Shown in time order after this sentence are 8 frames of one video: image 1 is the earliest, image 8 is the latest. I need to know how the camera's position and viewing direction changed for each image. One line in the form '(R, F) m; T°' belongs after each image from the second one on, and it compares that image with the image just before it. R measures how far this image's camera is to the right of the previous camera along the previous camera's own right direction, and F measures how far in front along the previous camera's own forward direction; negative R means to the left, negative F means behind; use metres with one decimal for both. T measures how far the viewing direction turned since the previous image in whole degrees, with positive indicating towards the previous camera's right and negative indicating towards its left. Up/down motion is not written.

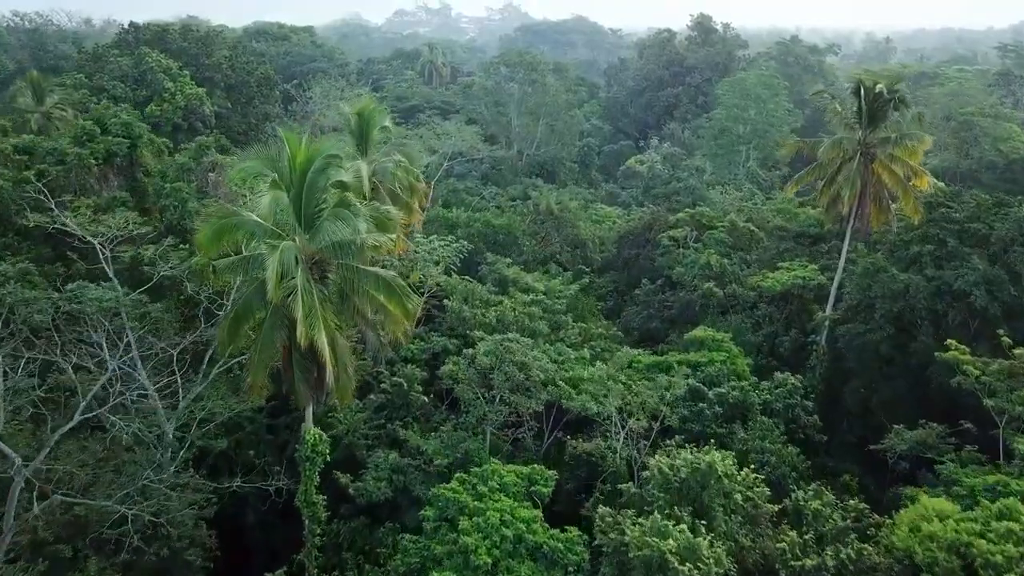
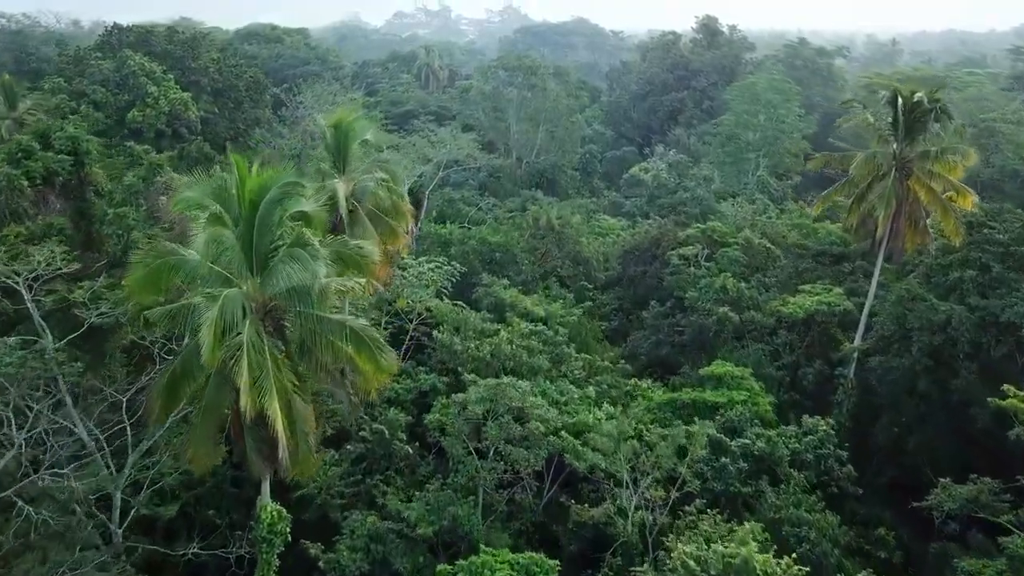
(0.0, +1.4) m; 0°
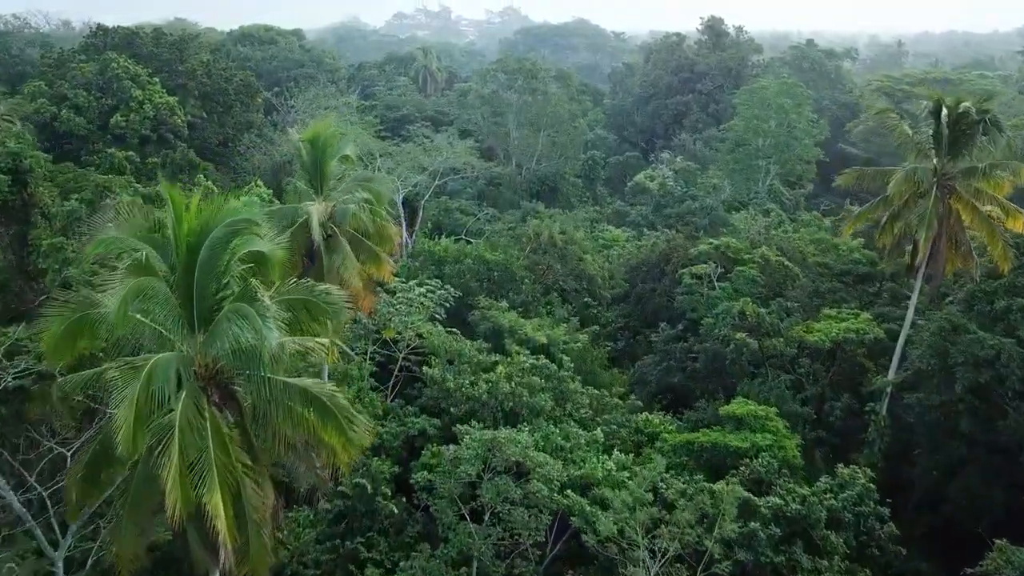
(0.0, +1.2) m; 0°
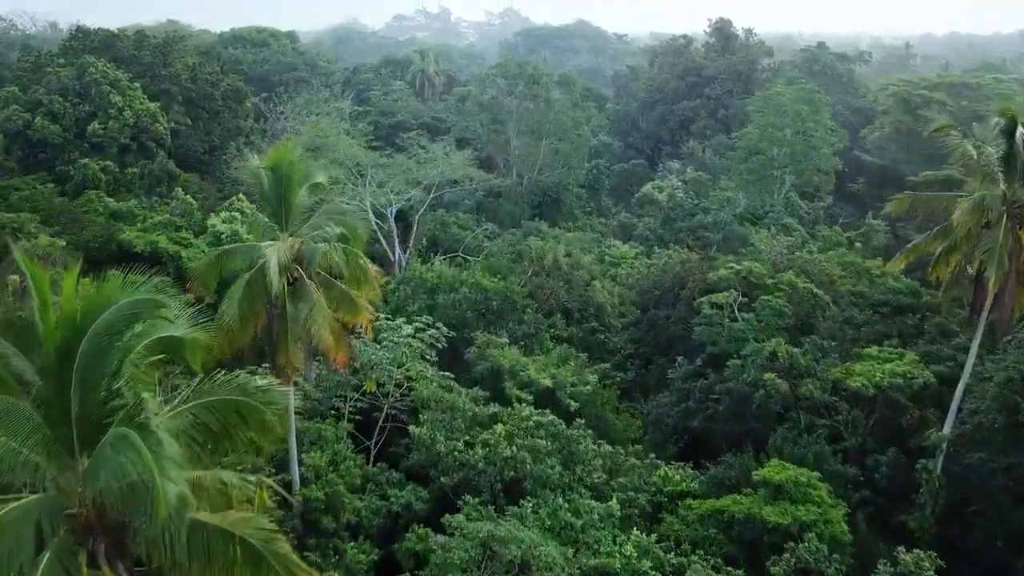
(0.0, +1.5) m; 0°
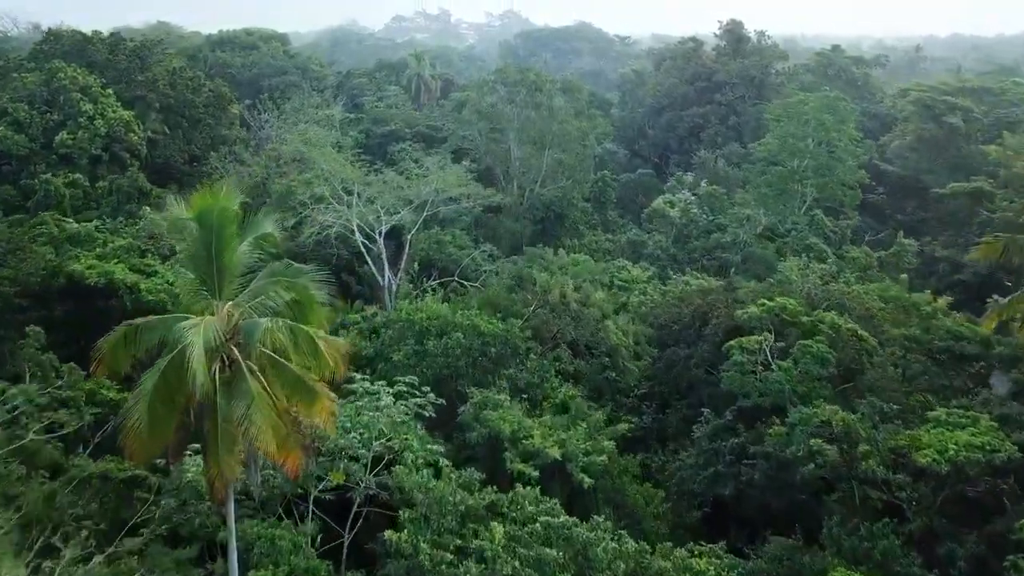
(0.0, +1.9) m; 0°
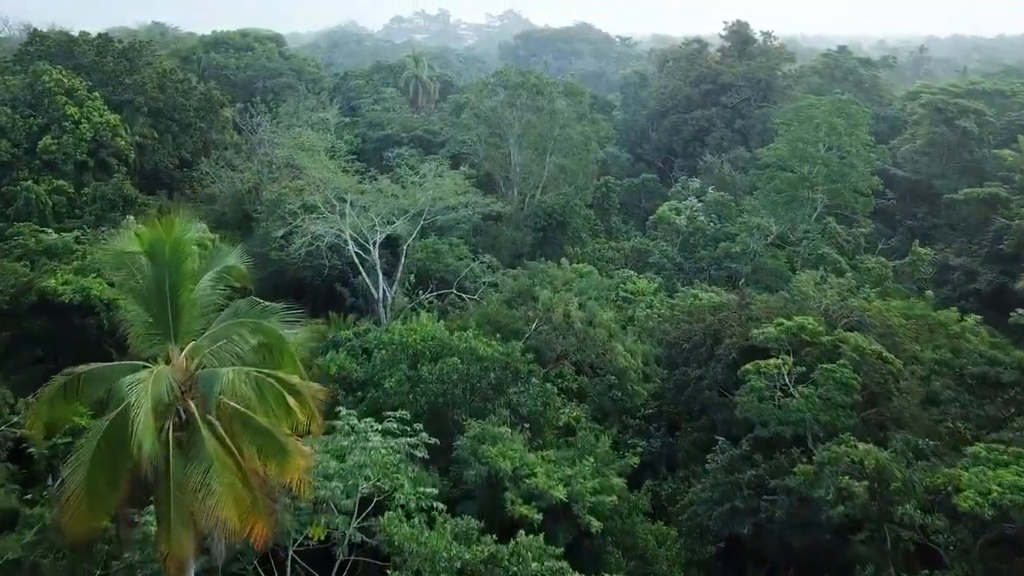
(0.0, +0.9) m; 0°
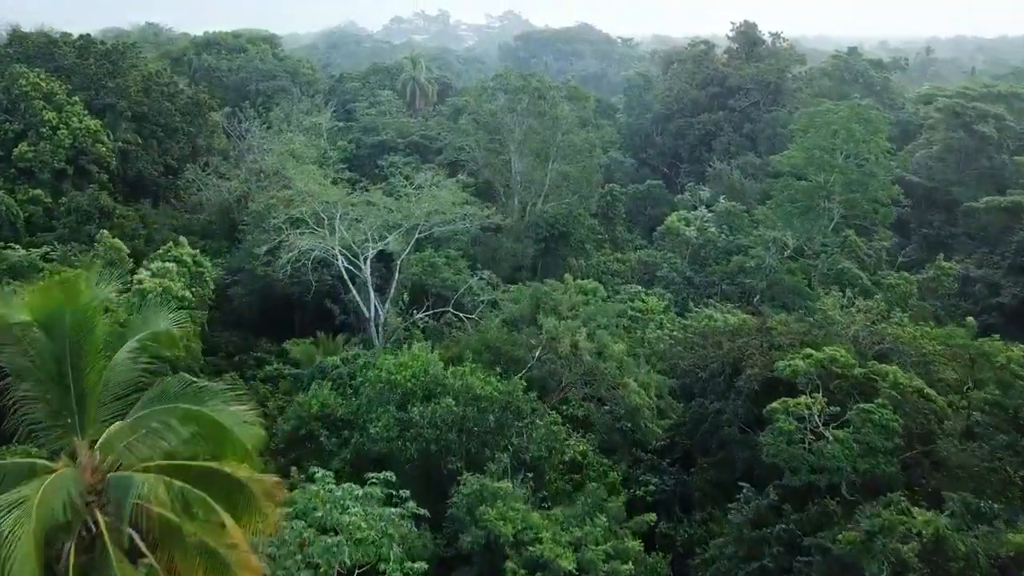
(0.0, +1.2) m; 0°
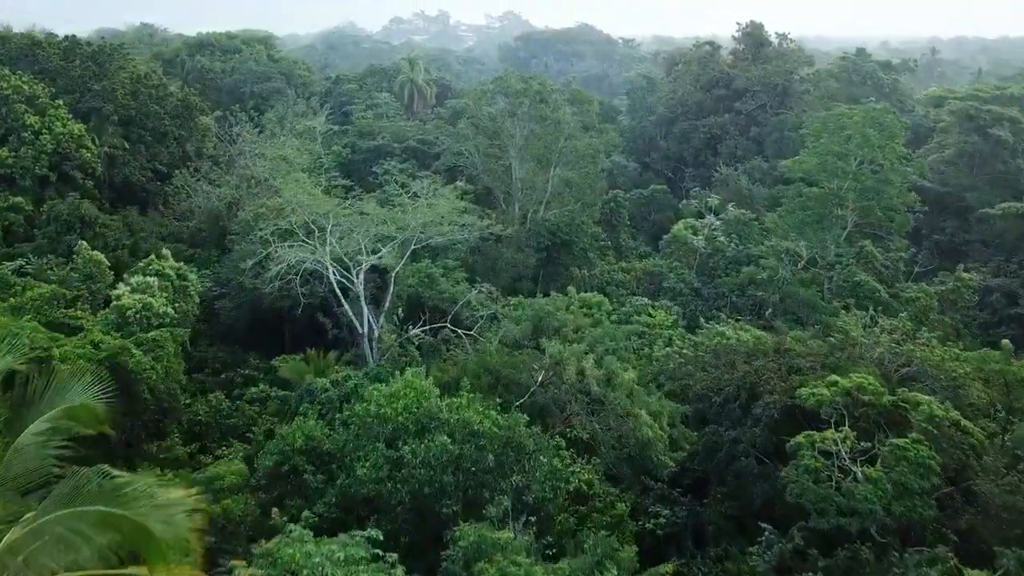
(0.0, +0.9) m; 0°
